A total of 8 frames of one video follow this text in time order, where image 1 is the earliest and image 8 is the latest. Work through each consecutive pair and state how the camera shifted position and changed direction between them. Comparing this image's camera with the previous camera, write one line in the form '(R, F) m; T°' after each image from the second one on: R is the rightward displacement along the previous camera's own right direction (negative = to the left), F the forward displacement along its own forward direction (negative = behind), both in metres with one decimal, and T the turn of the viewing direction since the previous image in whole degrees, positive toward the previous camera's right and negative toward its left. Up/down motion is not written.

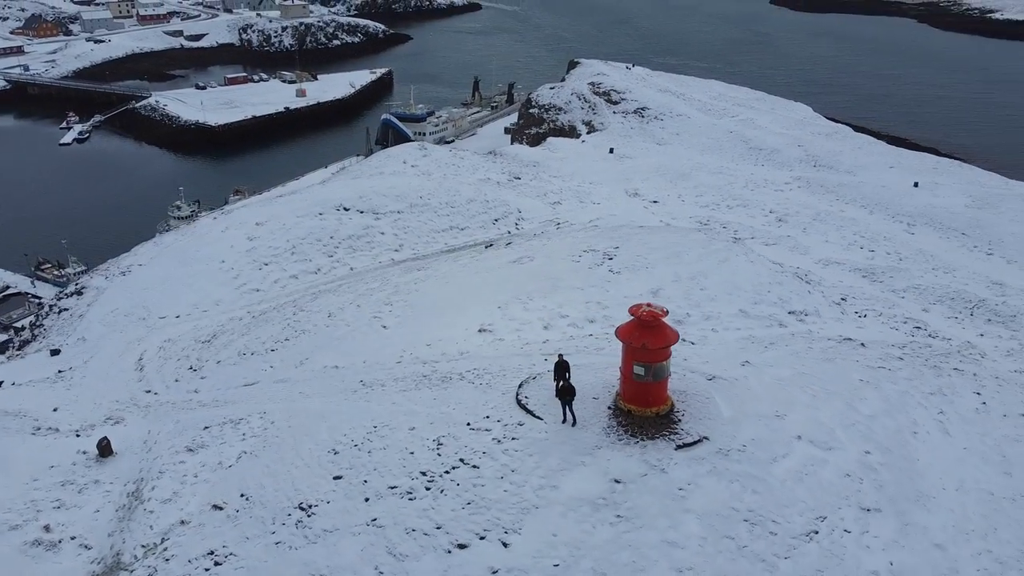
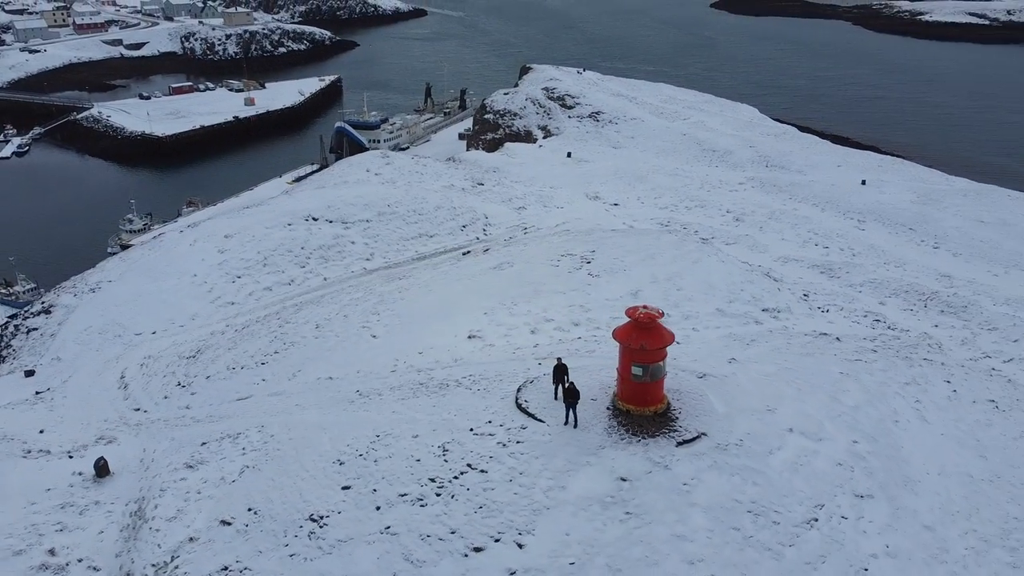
(-0.5, -0.1) m; +4°
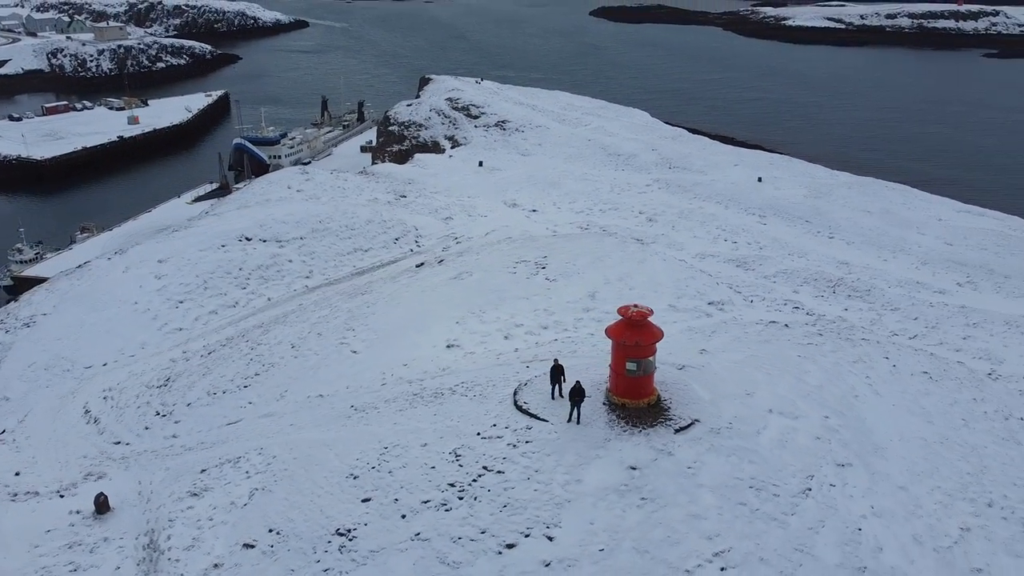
(-1.0, -0.3) m; +8°
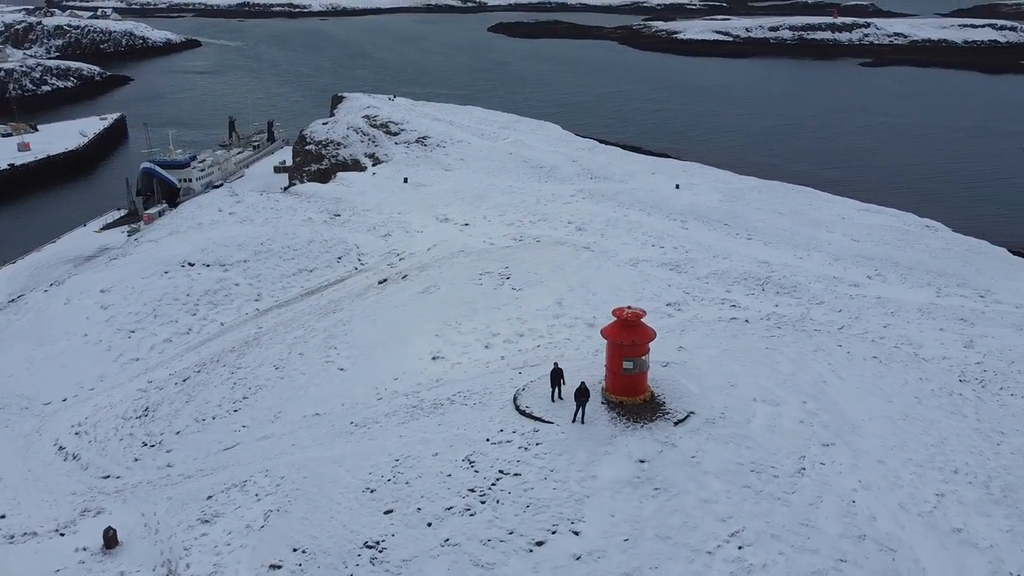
(-0.9, -0.2) m; +7°
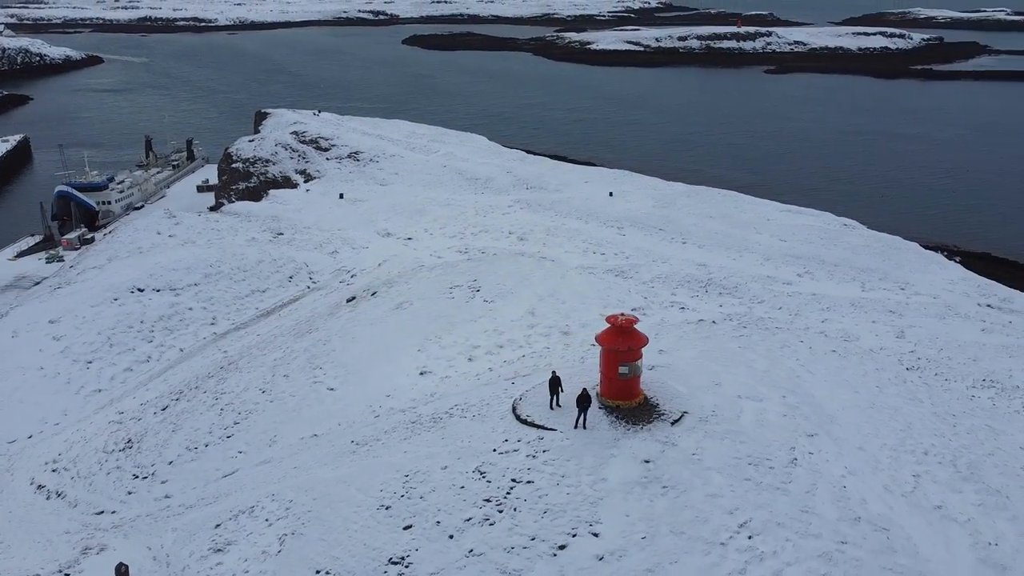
(-0.8, -0.2) m; +6°
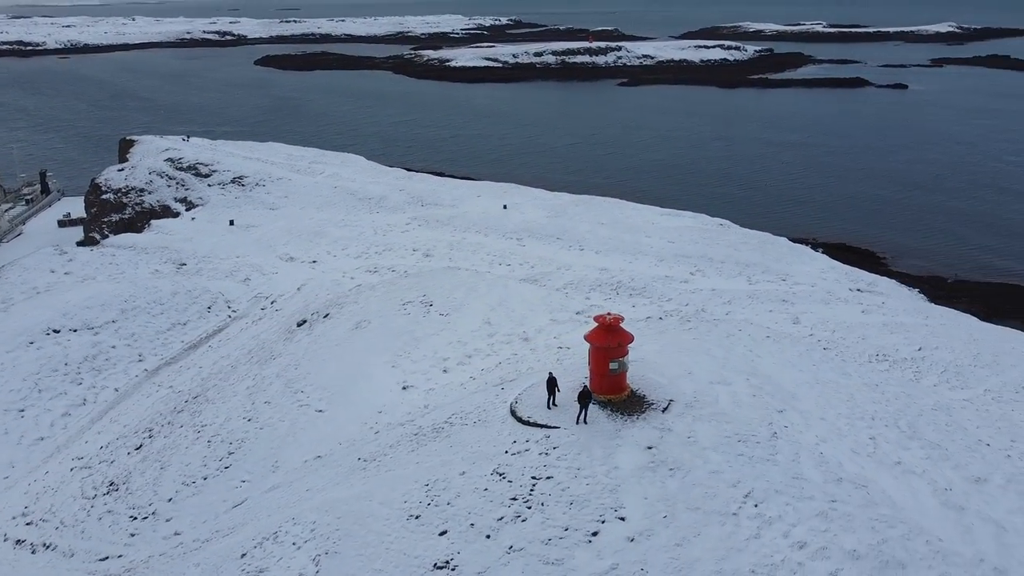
(-1.4, -0.3) m; +10°
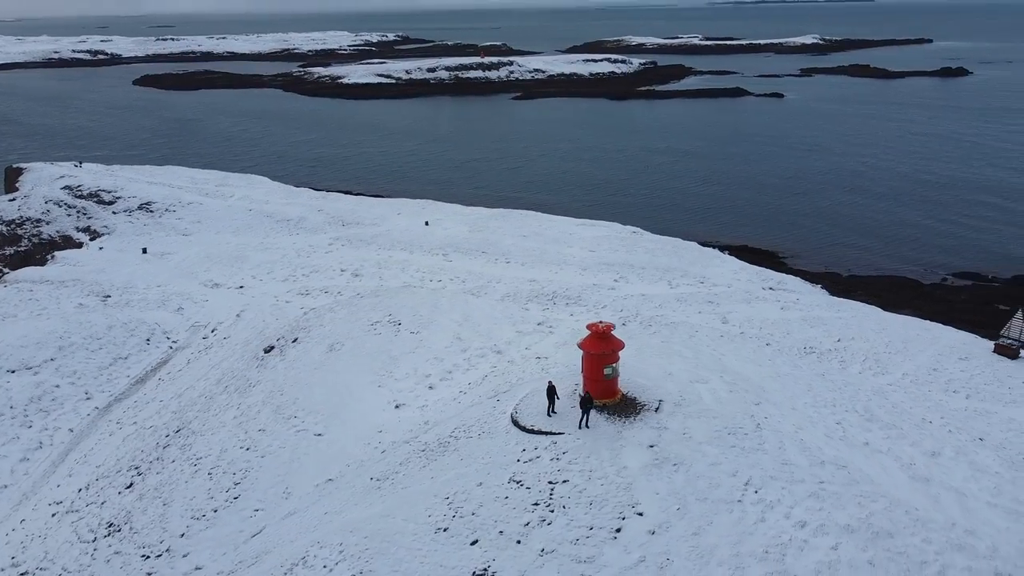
(-1.2, -0.3) m; +7°
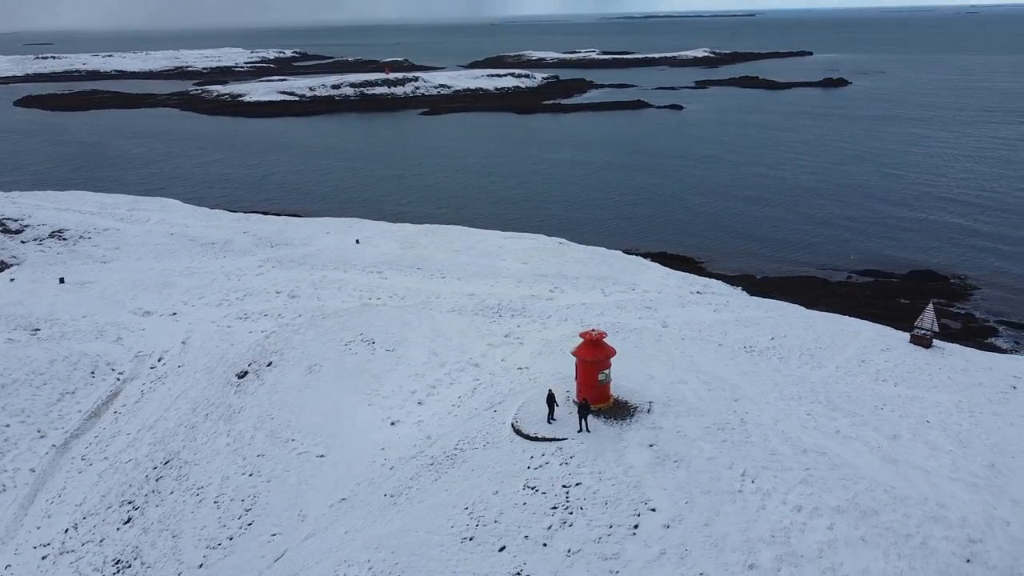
(-1.1, -0.3) m; +7°
